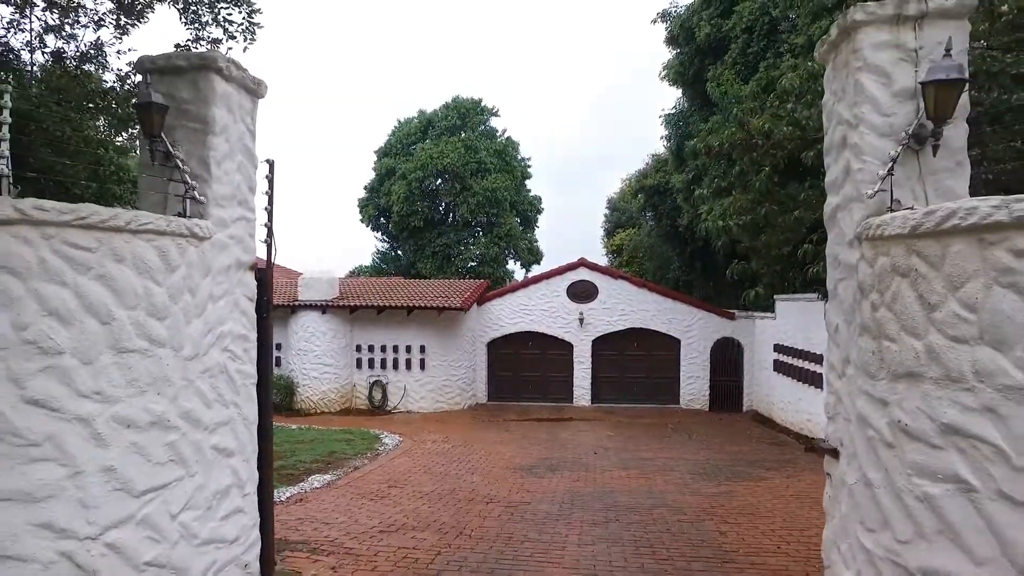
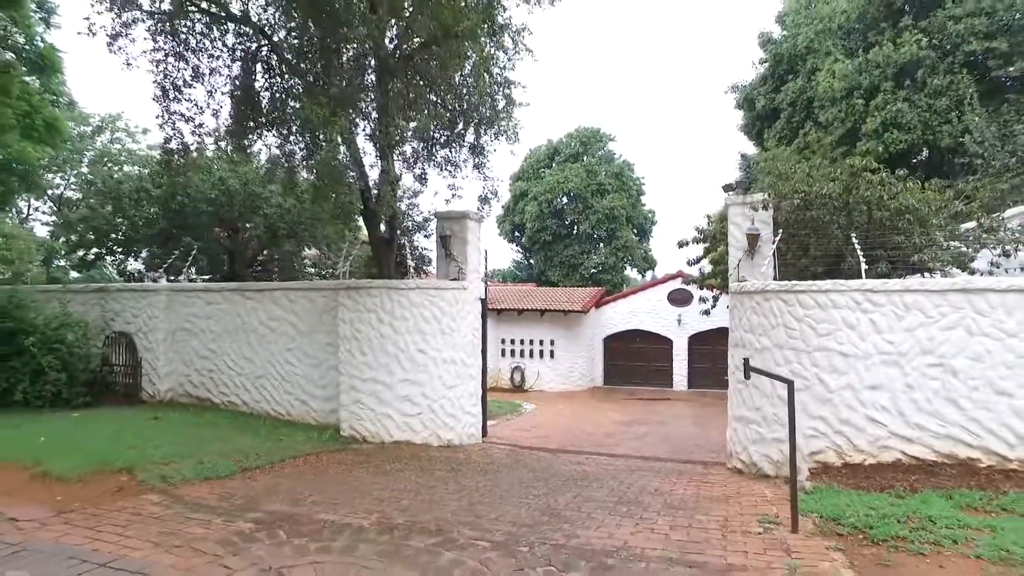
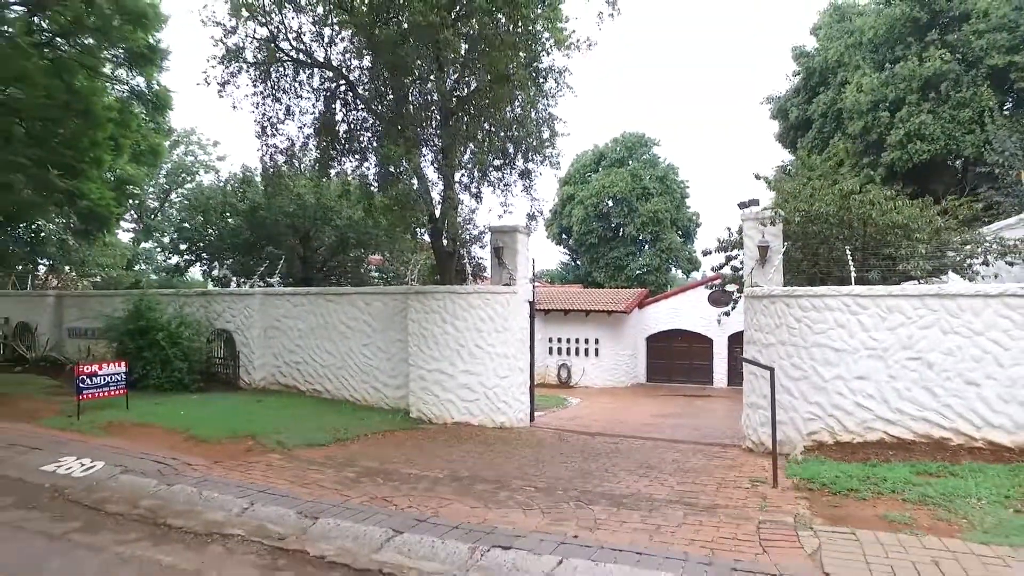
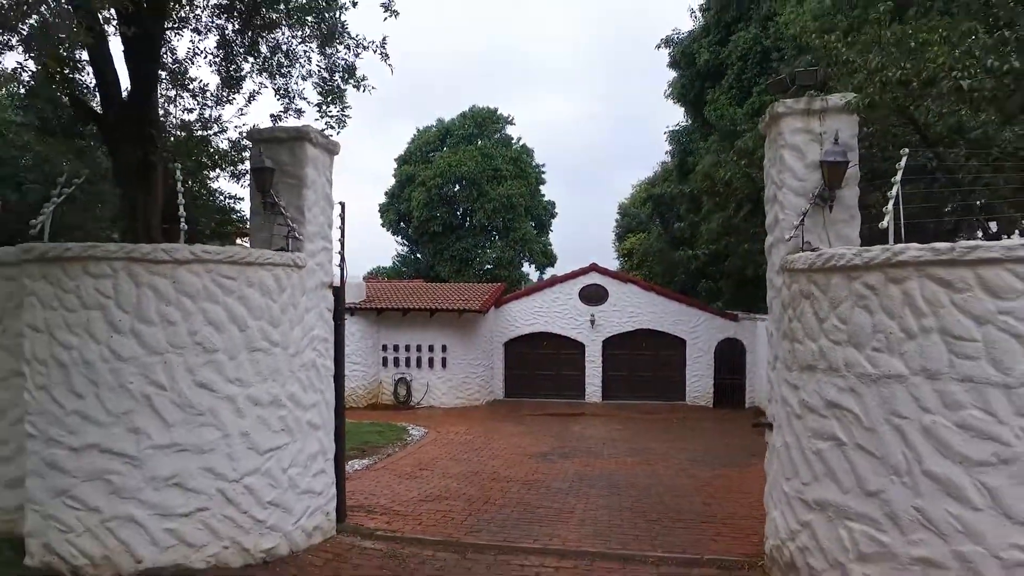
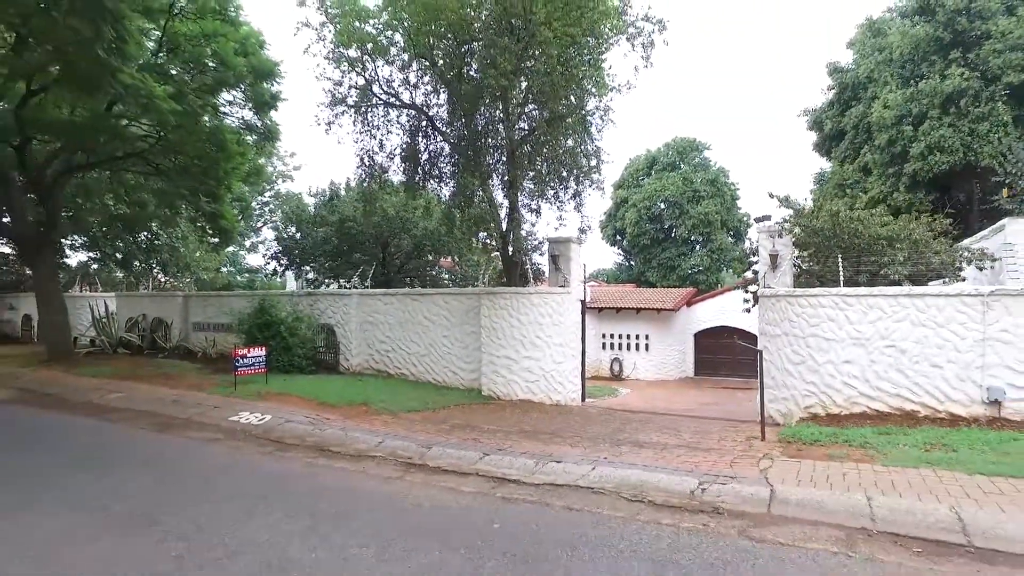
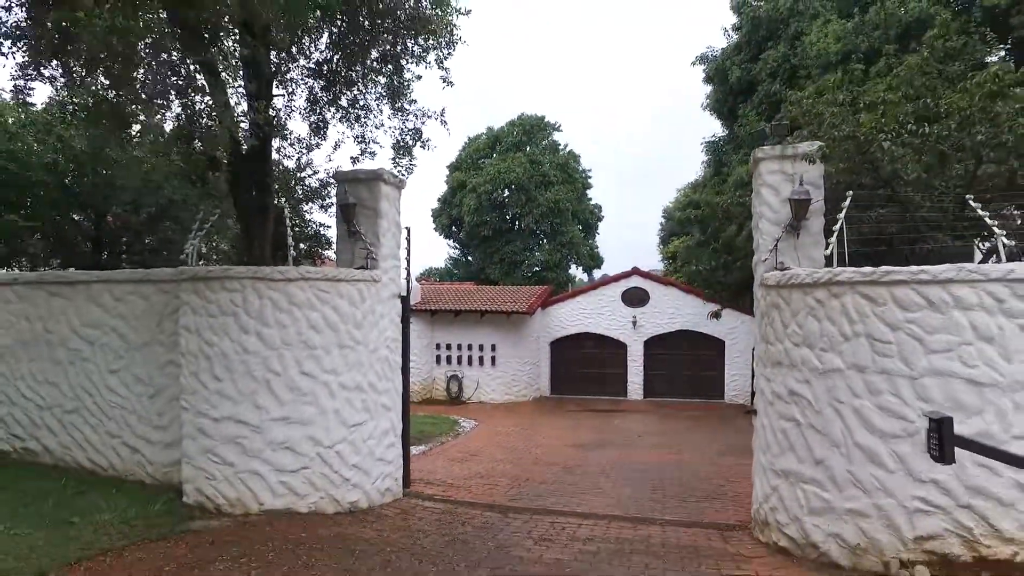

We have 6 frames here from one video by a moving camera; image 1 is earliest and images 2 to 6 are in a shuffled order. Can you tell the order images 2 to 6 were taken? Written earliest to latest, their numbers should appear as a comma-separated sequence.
4, 6, 2, 3, 5
